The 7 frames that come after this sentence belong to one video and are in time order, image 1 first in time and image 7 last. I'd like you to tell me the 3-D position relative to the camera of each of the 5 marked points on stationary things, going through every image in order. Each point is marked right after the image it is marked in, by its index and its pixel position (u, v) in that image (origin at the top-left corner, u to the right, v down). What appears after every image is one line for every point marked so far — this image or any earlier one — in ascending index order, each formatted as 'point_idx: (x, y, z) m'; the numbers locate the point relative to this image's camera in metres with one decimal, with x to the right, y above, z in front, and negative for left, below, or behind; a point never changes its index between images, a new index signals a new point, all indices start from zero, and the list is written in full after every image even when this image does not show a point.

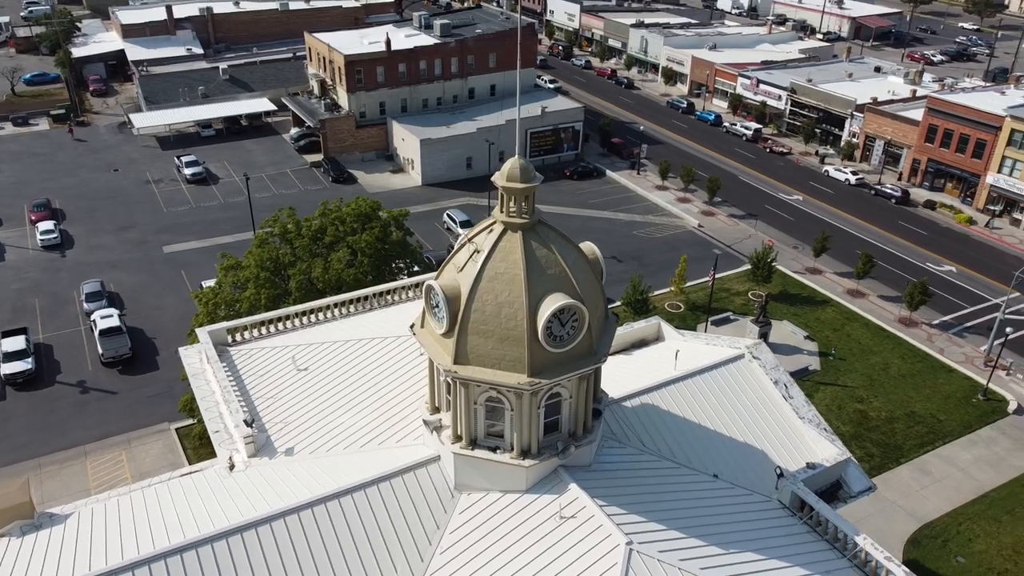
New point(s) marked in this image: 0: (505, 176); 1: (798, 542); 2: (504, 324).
0: (-0.2, +2.4, +17.6) m
1: (+7.1, -6.3, +19.9) m
2: (-0.2, -0.8, +17.6) m
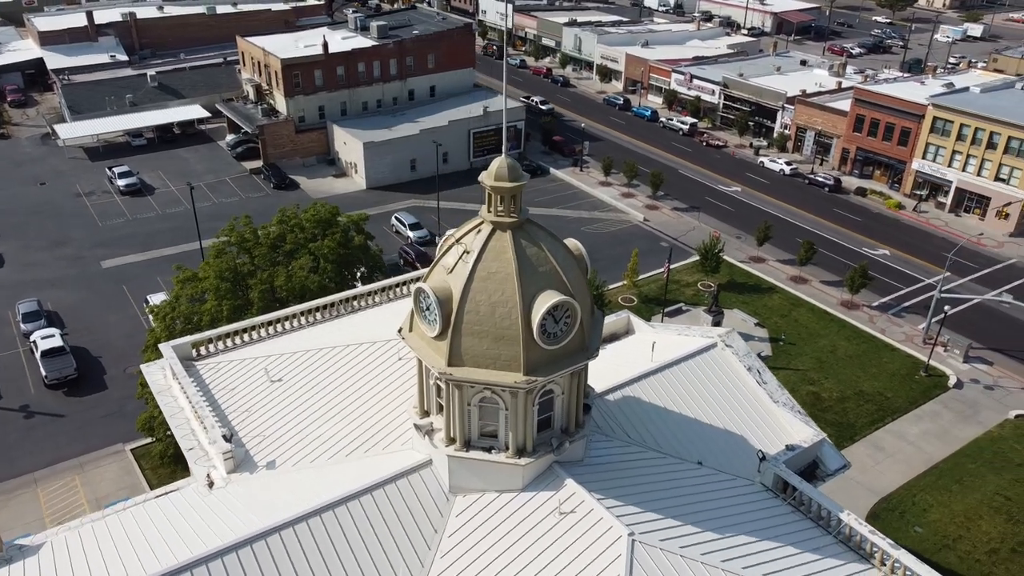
0: (-0.4, +2.4, +17.6) m
1: (+7.0, -6.0, +20.5) m
2: (-0.3, -0.8, +17.6) m
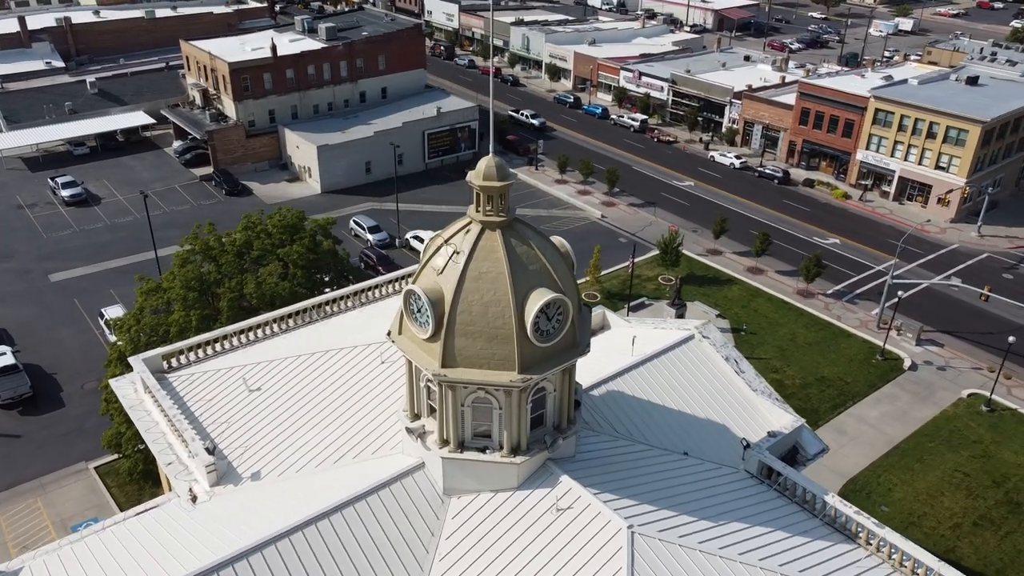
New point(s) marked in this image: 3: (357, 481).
0: (-0.7, +2.4, +17.5) m
1: (+6.8, -5.7, +21.0) m
2: (-0.4, -0.8, +17.5) m
3: (-3.8, -4.7, +19.9) m
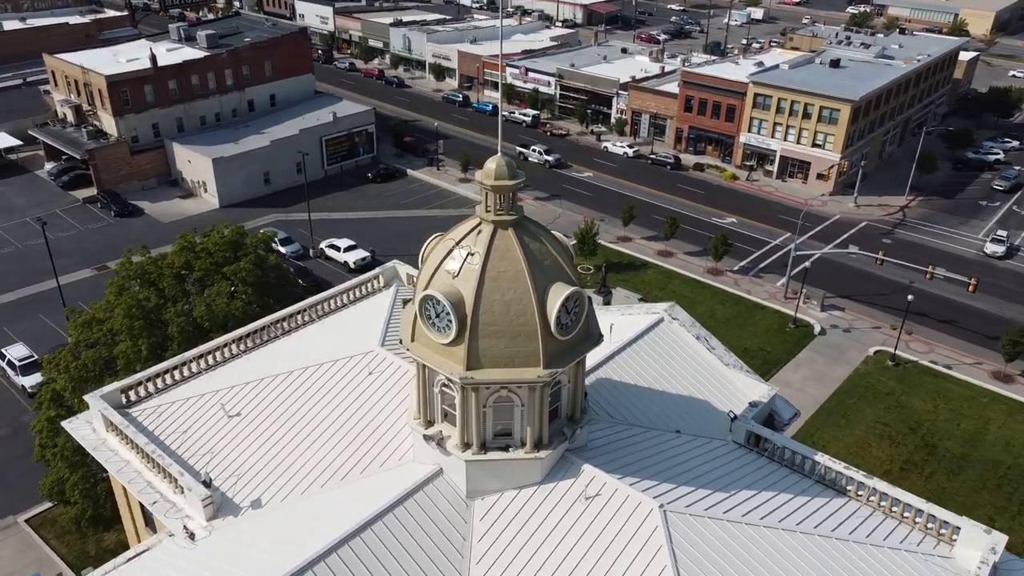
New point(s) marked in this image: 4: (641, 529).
0: (-0.5, +2.4, +17.6) m
1: (+7.1, -5.1, +22.2) m
2: (+0.1, -0.7, +17.6) m
3: (-3.3, -5.0, +19.5) m
4: (+2.9, -5.4, +18.0) m
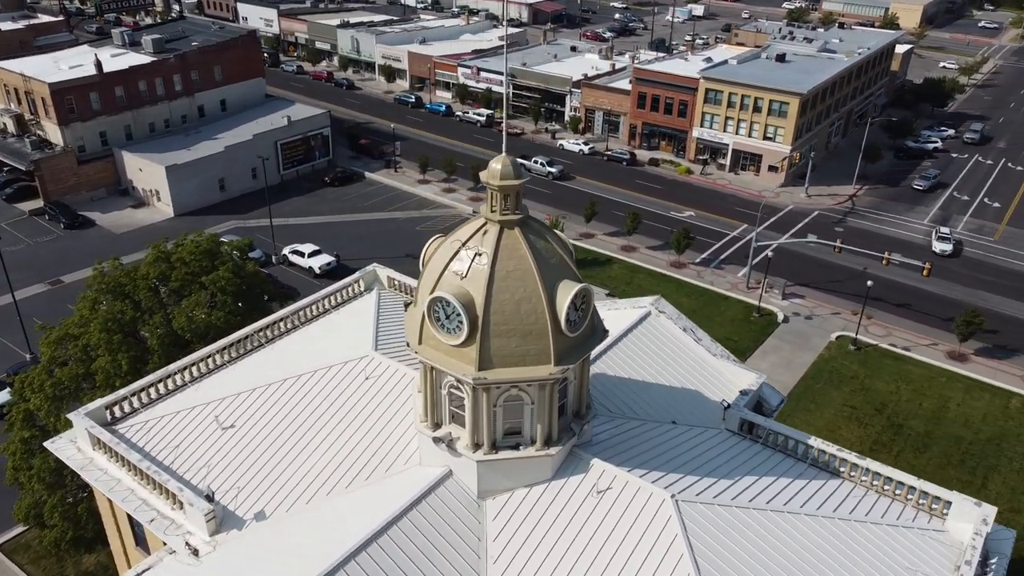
0: (-0.3, +2.5, +17.6) m
1: (+7.1, -4.8, +22.7) m
2: (+0.3, -0.7, +17.7) m
3: (-3.0, -5.1, +19.4) m
4: (+3.3, -5.3, +18.3) m
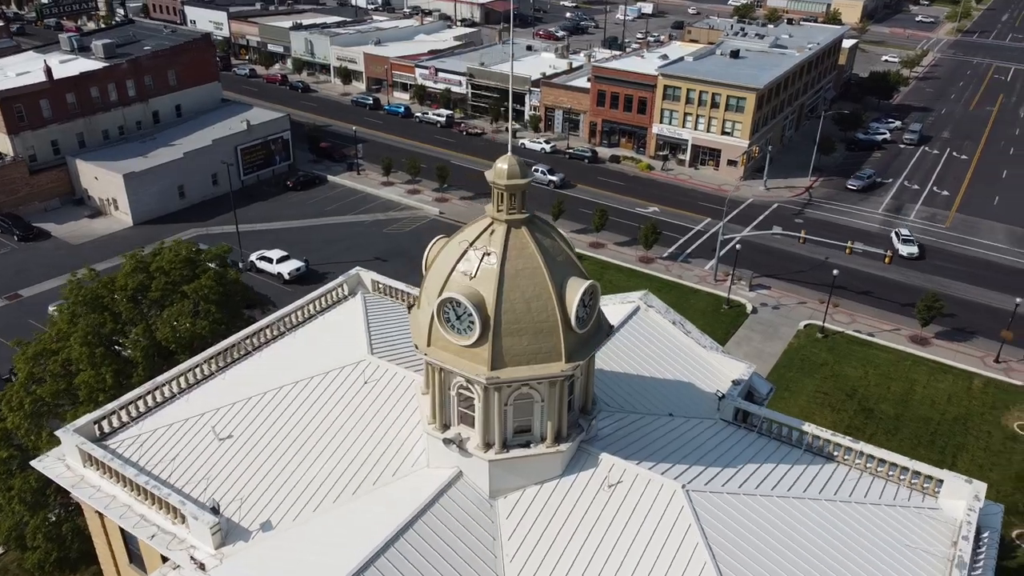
0: (-0.2, +2.5, +17.7) m
1: (+7.2, -4.6, +23.2) m
2: (+0.5, -0.7, +17.8) m
3: (-2.7, -5.1, +19.3) m
4: (+3.6, -5.1, +18.6) m
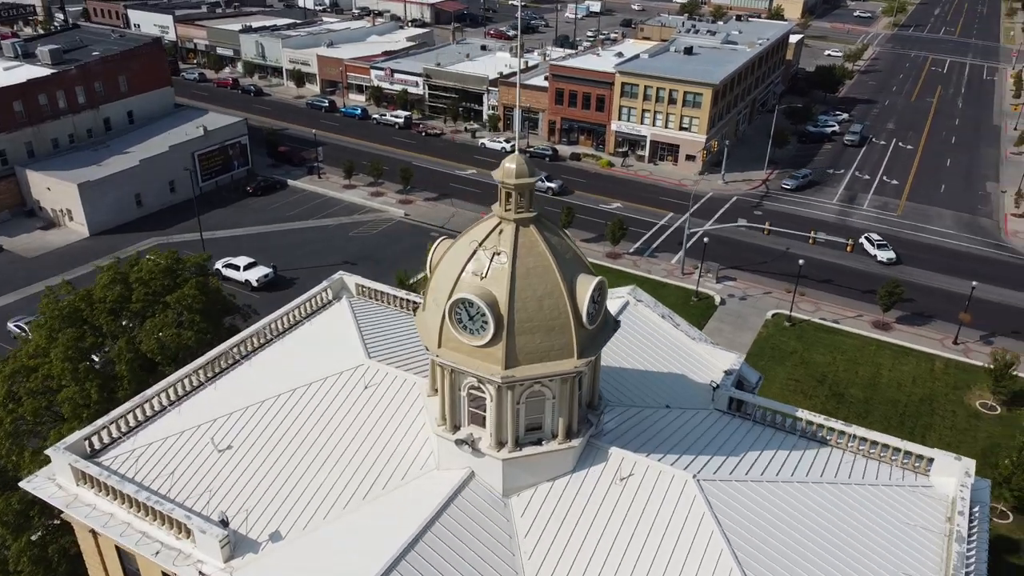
0: (0.0, +2.5, +17.7) m
1: (+7.2, -4.3, +23.7) m
2: (+0.8, -0.6, +17.9) m
3: (-2.4, -5.2, +19.2) m
4: (+4.0, -5.0, +18.9) m
